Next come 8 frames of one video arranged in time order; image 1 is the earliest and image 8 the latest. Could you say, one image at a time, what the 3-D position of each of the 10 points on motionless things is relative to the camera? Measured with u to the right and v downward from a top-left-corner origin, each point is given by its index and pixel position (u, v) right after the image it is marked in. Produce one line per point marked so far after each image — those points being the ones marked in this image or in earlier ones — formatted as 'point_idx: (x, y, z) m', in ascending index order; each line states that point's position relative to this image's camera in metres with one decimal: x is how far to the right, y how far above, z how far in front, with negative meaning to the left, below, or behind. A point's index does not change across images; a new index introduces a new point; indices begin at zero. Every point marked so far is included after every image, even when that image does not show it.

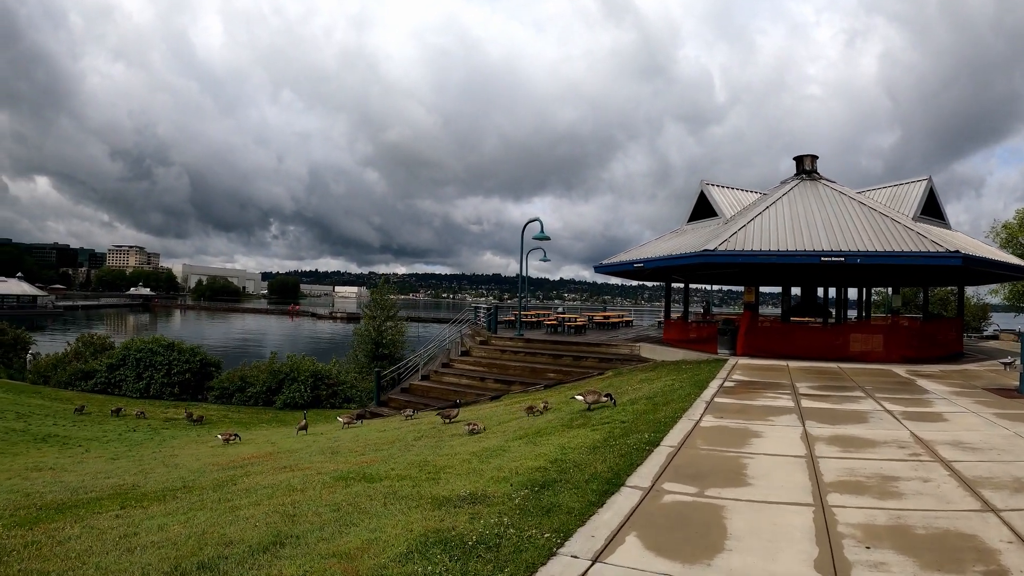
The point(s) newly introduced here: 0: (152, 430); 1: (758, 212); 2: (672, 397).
0: (-12.2, -4.8, +18.9) m
1: (+8.4, +2.6, +19.0) m
2: (+2.8, -1.9, +9.6) m
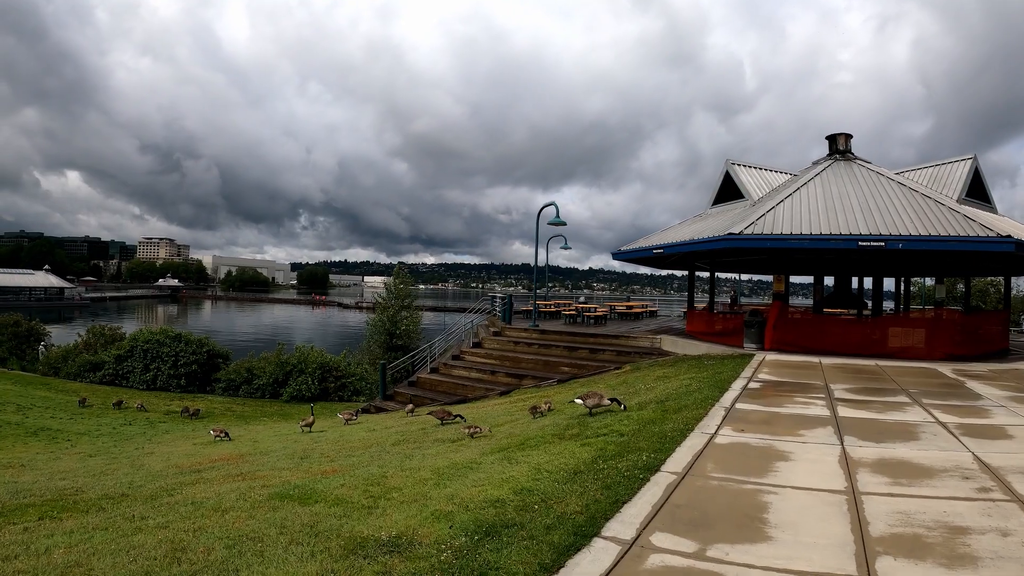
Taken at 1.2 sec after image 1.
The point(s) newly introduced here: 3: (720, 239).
0: (-12.0, -4.4, +18.4) m
1: (+8.6, +3.0, +17.5) m
2: (+2.7, -1.7, +8.4) m
3: (+5.8, +1.4, +15.4) m
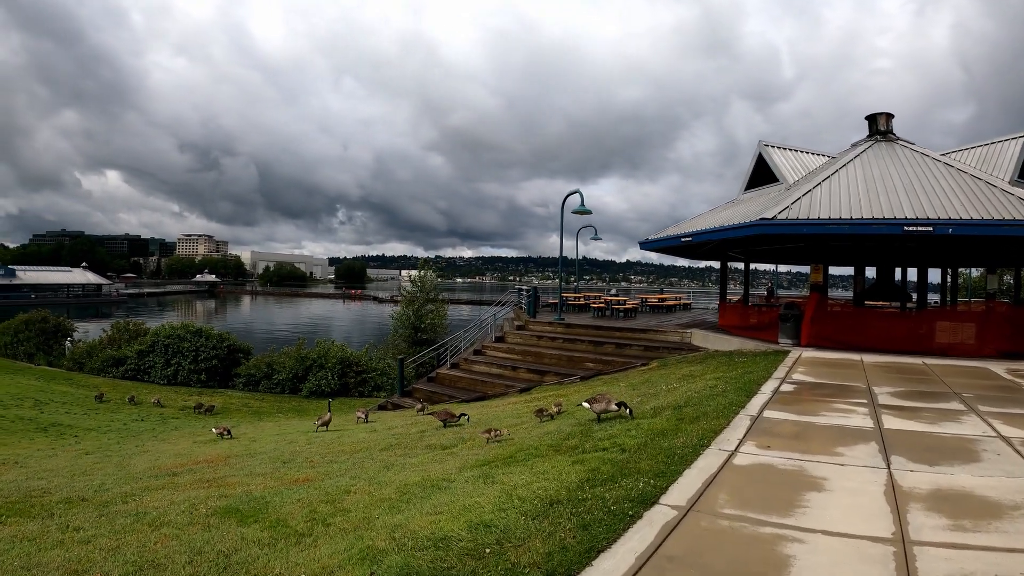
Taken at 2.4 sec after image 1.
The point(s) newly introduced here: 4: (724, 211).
0: (-11.5, -4.3, +18.2) m
1: (+9.0, +3.2, +16.1) m
2: (+2.6, -1.6, +7.4) m
3: (+6.1, +1.6, +14.2) m
4: (+6.8, +2.5, +17.9) m
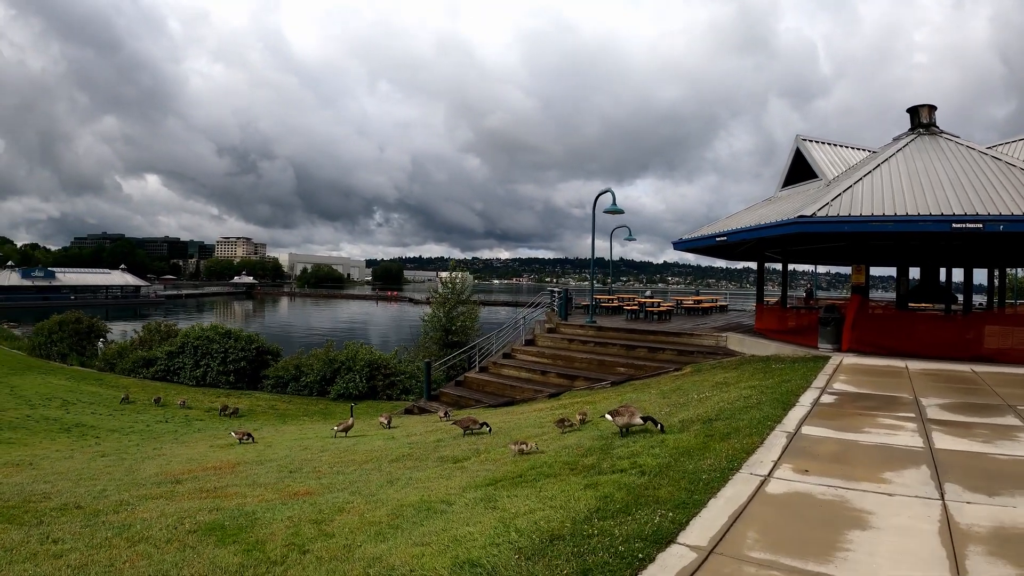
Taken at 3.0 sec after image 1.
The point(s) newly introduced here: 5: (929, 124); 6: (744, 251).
0: (-10.7, -4.4, +18.3) m
1: (+9.7, +3.2, +15.1) m
2: (+2.7, -1.6, +6.7) m
3: (+6.6, +1.5, +13.3) m
4: (+7.6, +2.4, +17.0) m
5: (+13.4, +5.2, +17.6) m
6: (+8.0, +1.2, +19.1) m
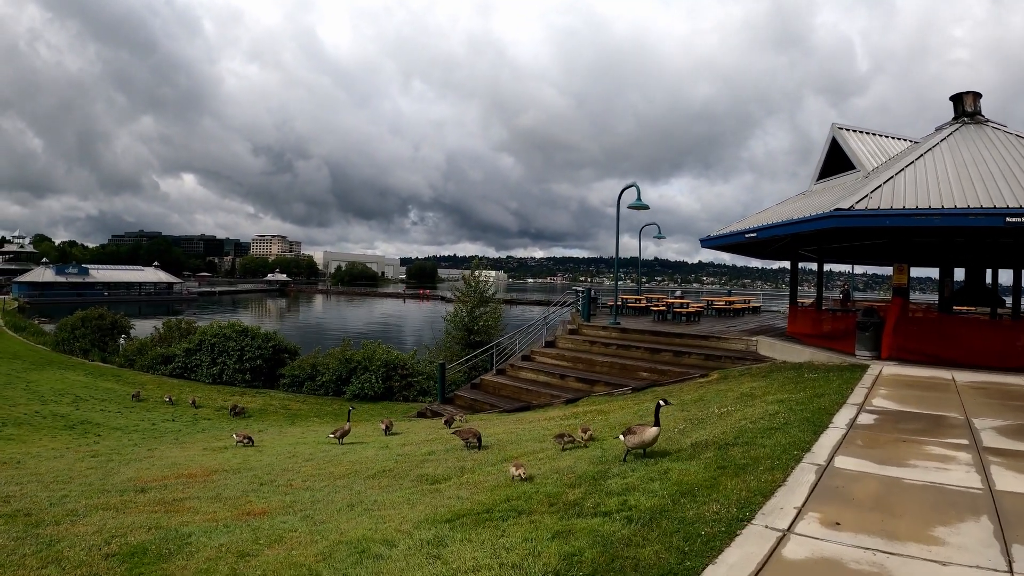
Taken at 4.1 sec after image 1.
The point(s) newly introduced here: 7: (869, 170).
0: (-10.3, -4.3, +18.0) m
1: (+9.9, +3.1, +13.6) m
2: (+2.5, -1.7, +5.7) m
3: (+6.8, +1.5, +12.1) m
4: (+7.9, +2.4, +15.7) m
5: (+13.8, +5.2, +15.9) m
6: (+8.4, +1.2, +17.8) m
7: (+9.8, +3.2, +15.0) m
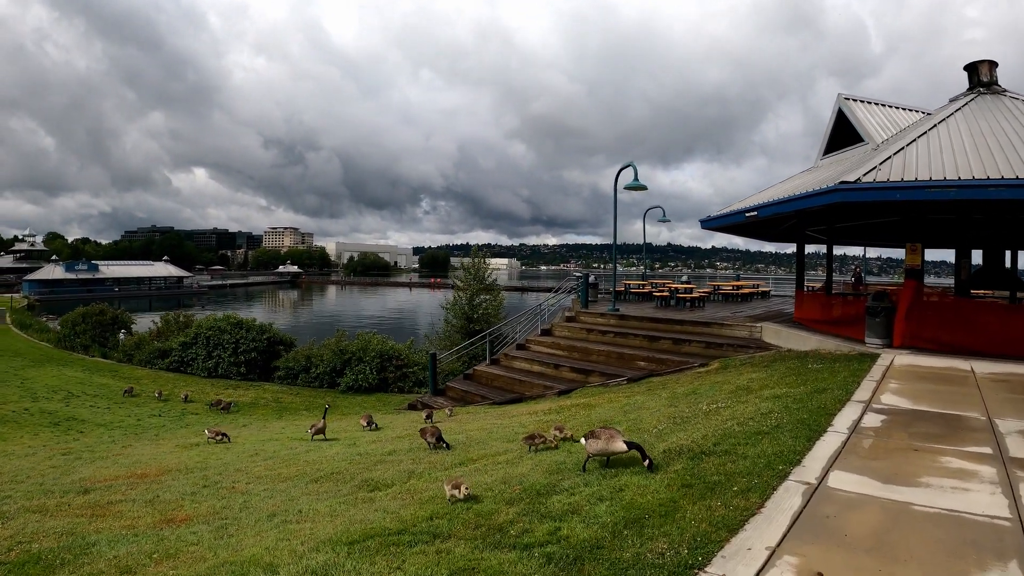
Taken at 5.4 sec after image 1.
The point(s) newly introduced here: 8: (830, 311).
0: (-10.5, -4.0, +17.4) m
1: (+9.4, +3.5, +12.4) m
2: (+1.9, -1.5, +4.7) m
3: (+6.3, +1.9, +11.0) m
4: (+7.5, +2.8, +14.6) m
5: (+13.3, +5.7, +14.6) m
6: (+8.1, +1.7, +16.7) m
7: (+9.3, +3.6, +13.8) m
8: (+7.1, -0.5, +12.7) m
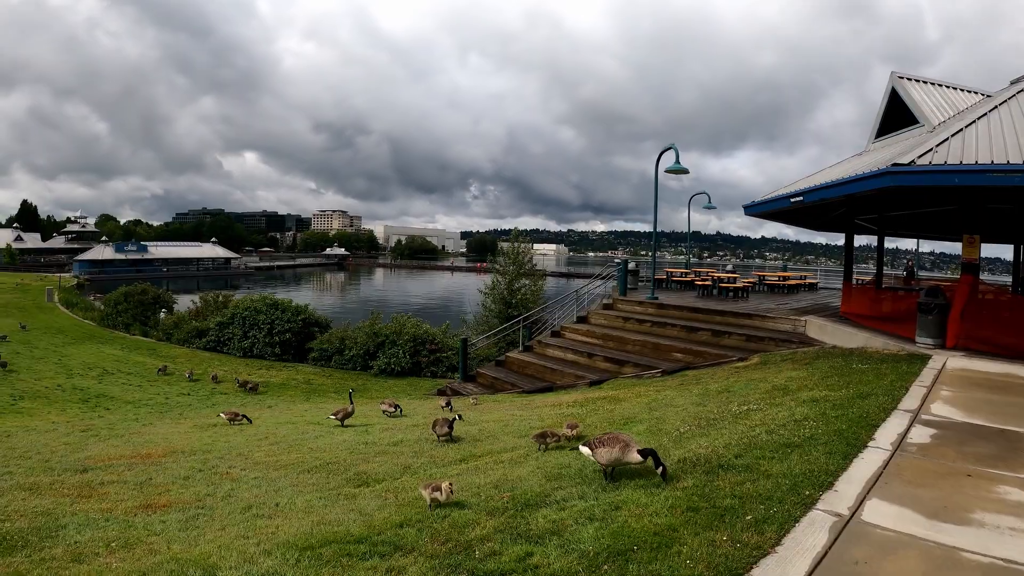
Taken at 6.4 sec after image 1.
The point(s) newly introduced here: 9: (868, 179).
0: (-9.7, -3.4, +17.7) m
1: (+10.0, +3.7, +11.0) m
2: (+1.8, -1.4, +4.1) m
3: (+6.7, +2.0, +9.9) m
4: (+8.2, +3.1, +13.3) m
5: (+14.0, +5.8, +12.8) m
6: (+8.9, +2.0, +15.4) m
7: (+10.0, +3.8, +12.4) m
8: (+7.6, -0.4, +11.5) m
9: (+6.6, +2.0, +10.1) m
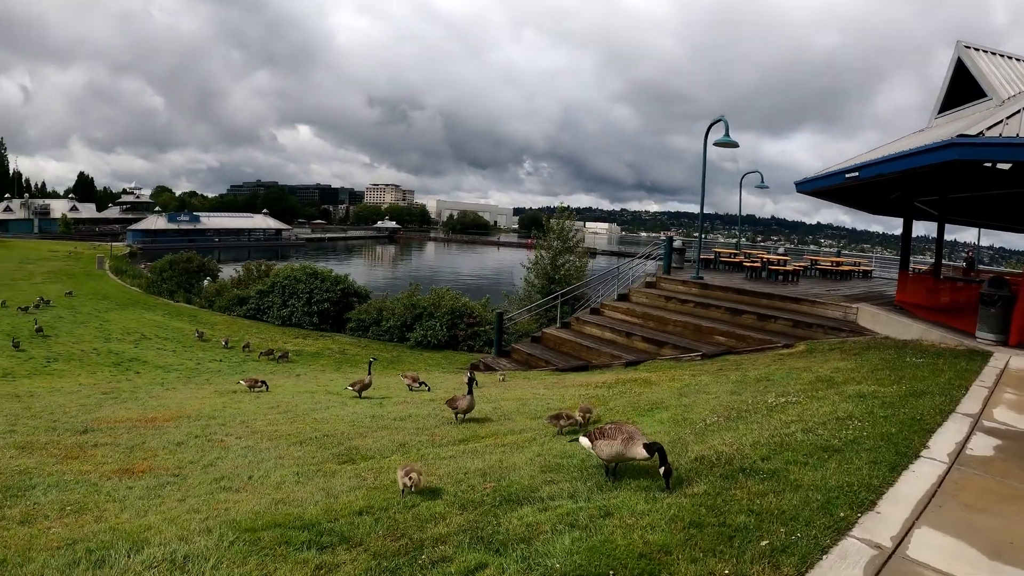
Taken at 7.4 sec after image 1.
0: (-8.6, -2.3, +18.0) m
1: (+10.5, +3.9, +9.3) m
2: (+1.6, -1.2, +3.3) m
3: (+7.1, +2.3, +8.5) m
4: (+8.9, +3.4, +11.8) m
5: (+14.8, +6.0, +10.6) m
6: (+9.8, +2.4, +13.8) m
7: (+10.6, +4.1, +10.7) m
8: (+8.1, 0.0, +10.2) m
9: (+7.0, +2.3, +8.8) m
